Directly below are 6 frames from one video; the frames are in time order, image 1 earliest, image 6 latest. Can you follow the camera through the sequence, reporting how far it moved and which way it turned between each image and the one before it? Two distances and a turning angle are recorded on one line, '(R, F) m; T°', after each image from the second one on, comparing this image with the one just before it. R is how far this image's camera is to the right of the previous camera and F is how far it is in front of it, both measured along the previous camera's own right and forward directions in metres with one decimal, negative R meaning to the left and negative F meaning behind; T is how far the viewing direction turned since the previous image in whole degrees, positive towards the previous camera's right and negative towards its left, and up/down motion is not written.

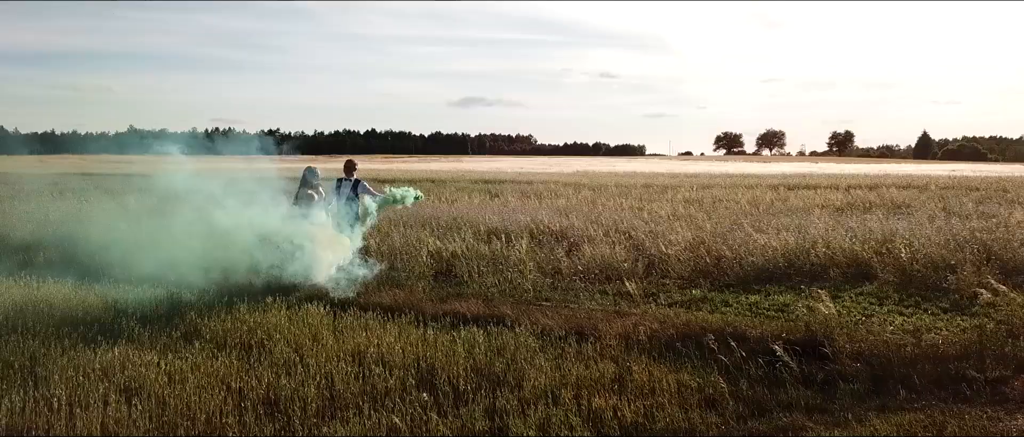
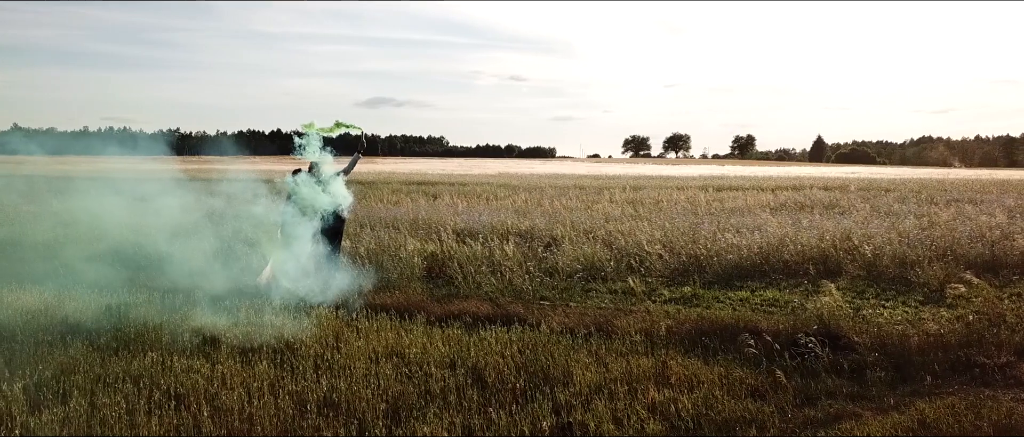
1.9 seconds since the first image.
(-0.8, 0.0) m; +6°
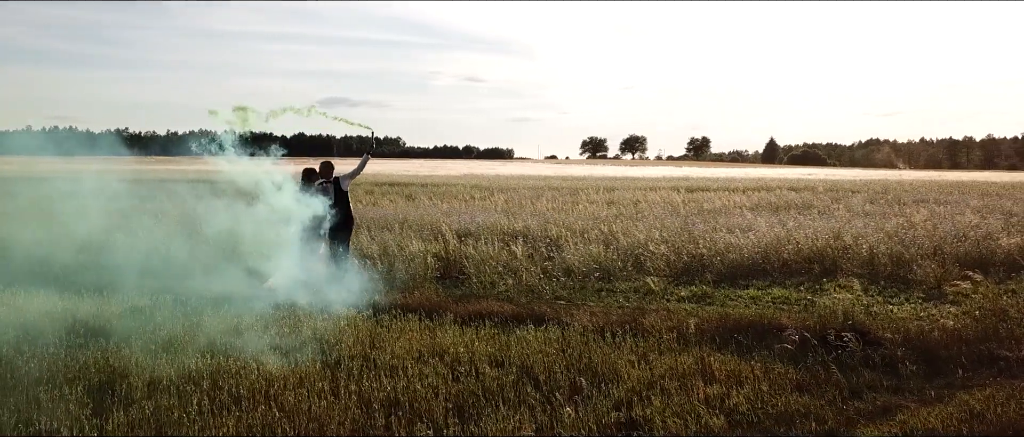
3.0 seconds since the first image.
(-0.5, 0.0) m; +3°
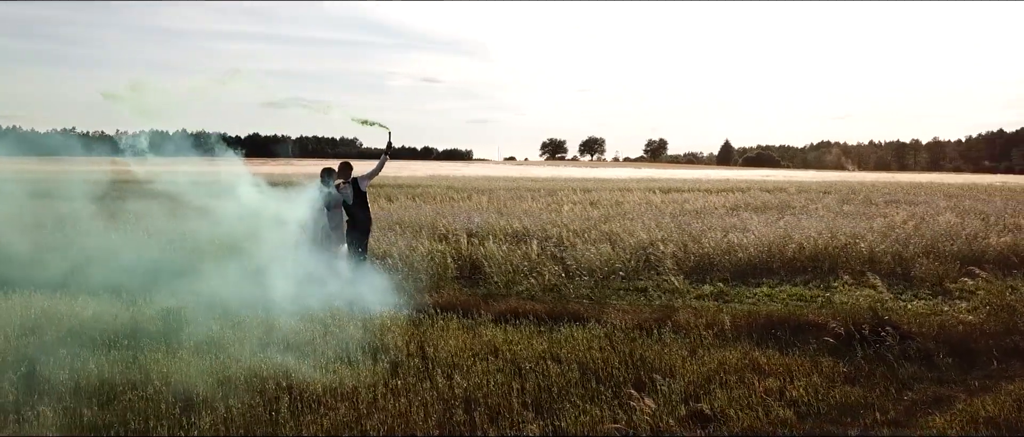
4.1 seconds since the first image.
(-0.6, -0.1) m; +3°
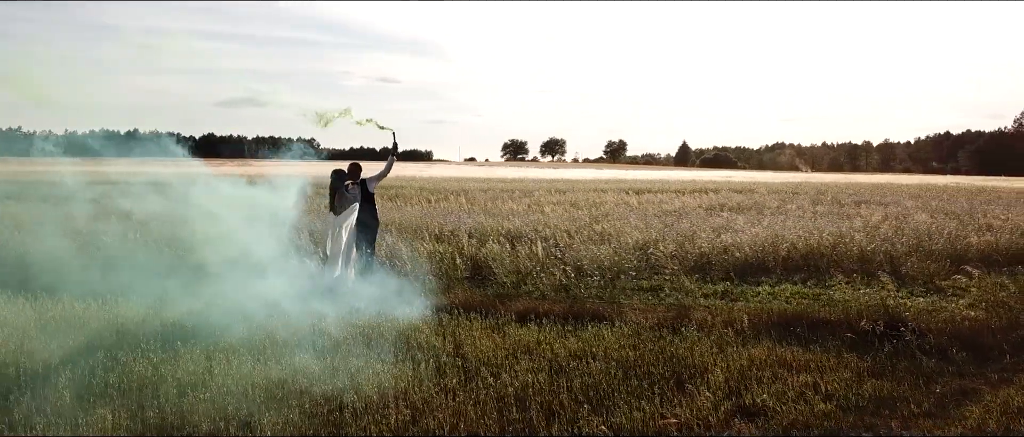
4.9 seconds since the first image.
(-0.5, -0.1) m; +3°
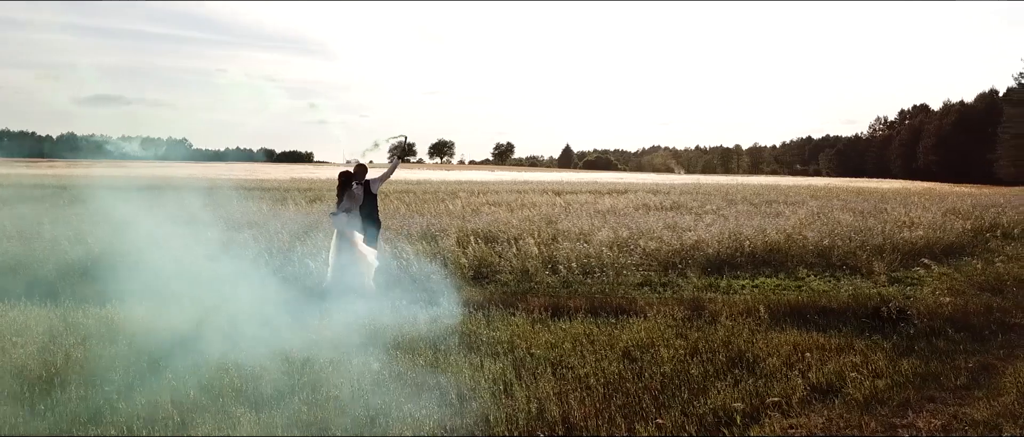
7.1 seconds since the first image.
(-1.2, -0.1) m; +8°
